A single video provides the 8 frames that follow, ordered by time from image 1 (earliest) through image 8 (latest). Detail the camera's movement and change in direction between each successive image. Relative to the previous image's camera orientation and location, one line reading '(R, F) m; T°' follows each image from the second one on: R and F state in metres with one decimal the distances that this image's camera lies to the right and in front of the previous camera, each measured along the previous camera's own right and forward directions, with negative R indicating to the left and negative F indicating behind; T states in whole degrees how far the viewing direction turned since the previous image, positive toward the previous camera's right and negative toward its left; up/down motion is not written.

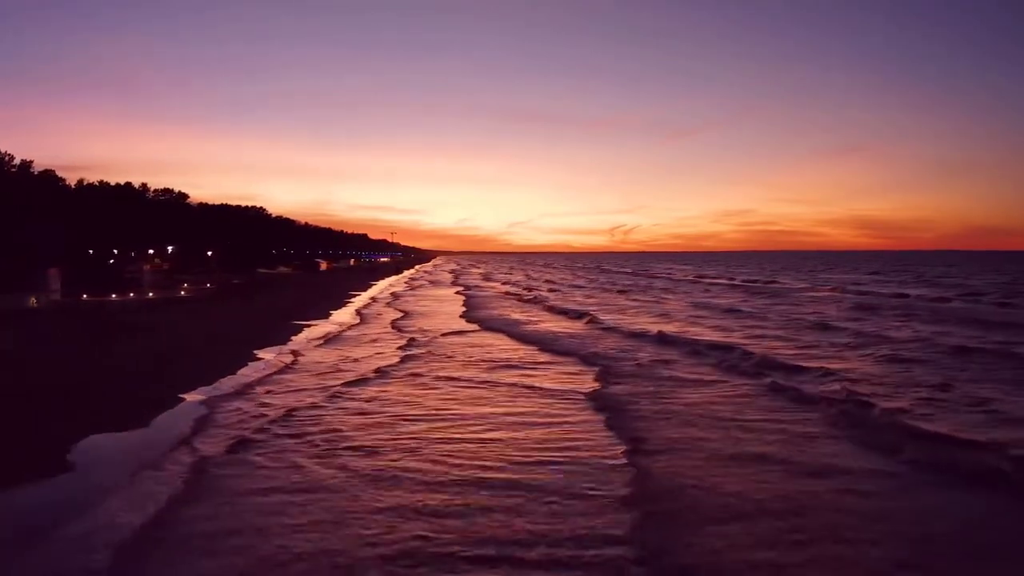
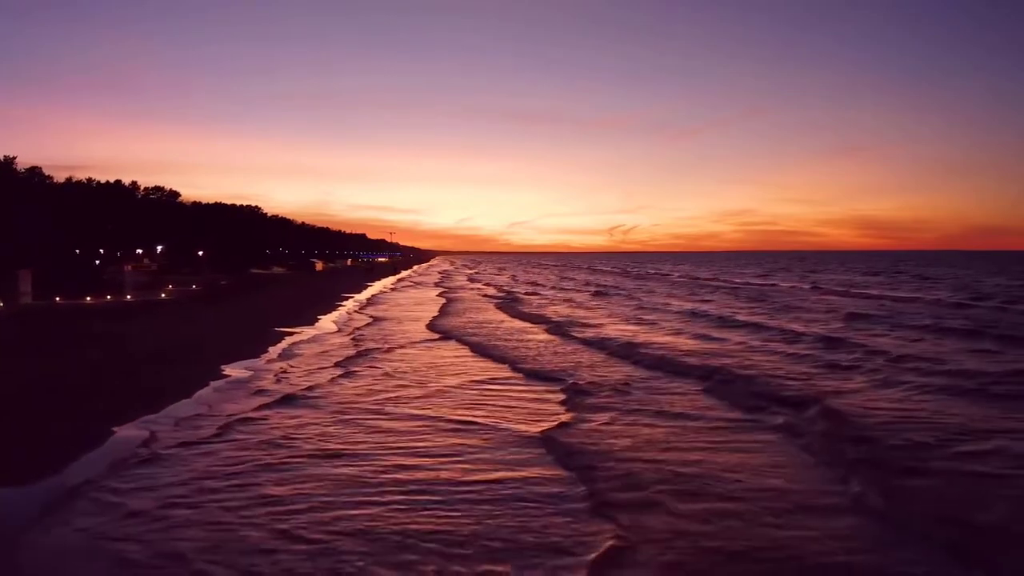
(+0.6, +1.8) m; 0°
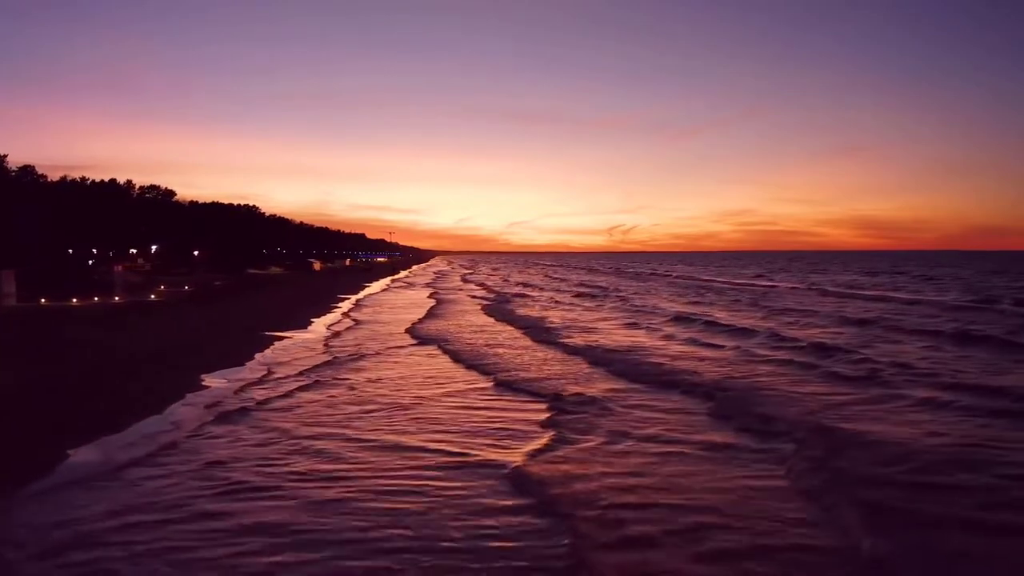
(+0.2, +1.1) m; 0°
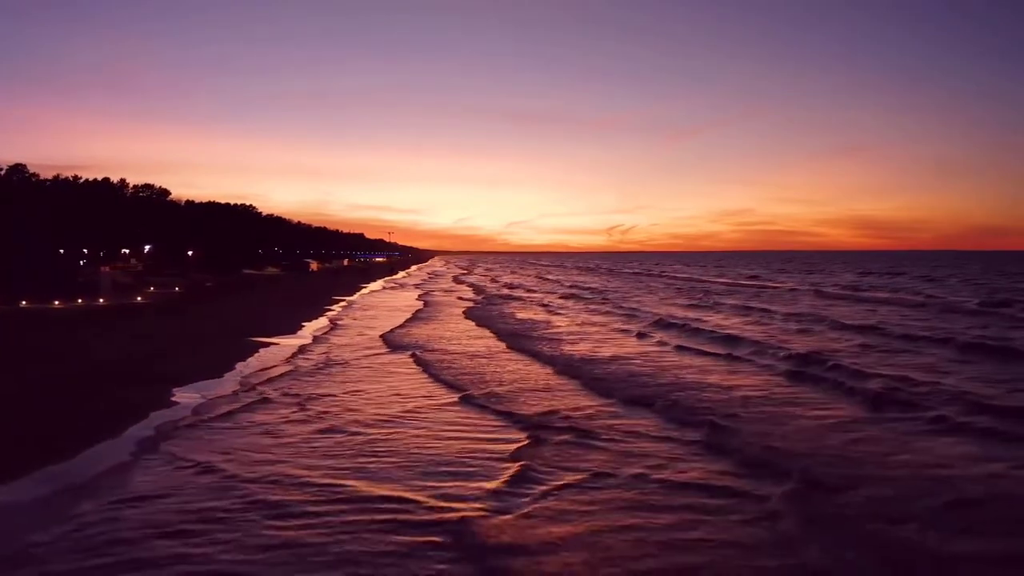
(+0.2, +1.3) m; 0°
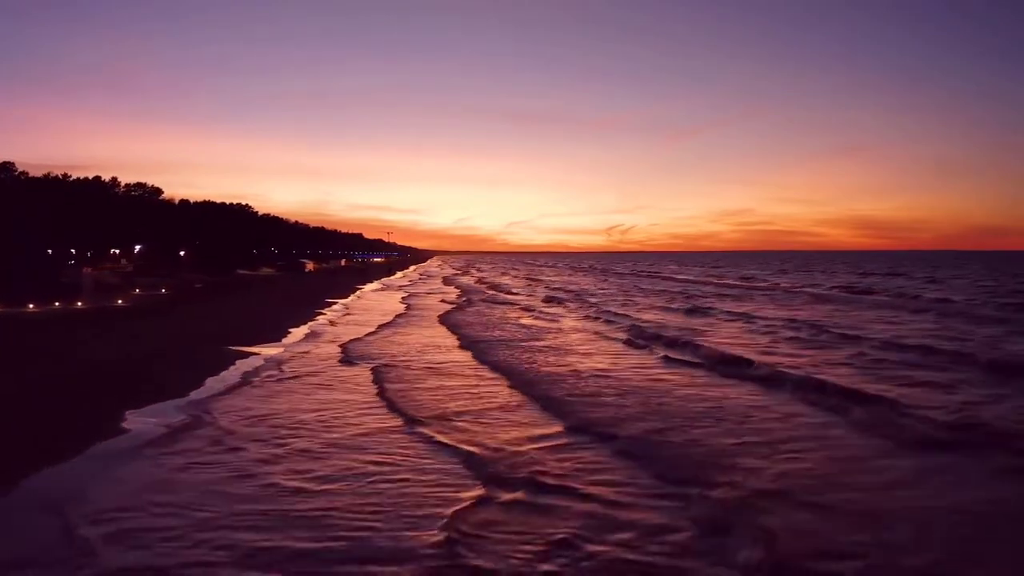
(+0.3, +1.9) m; 0°
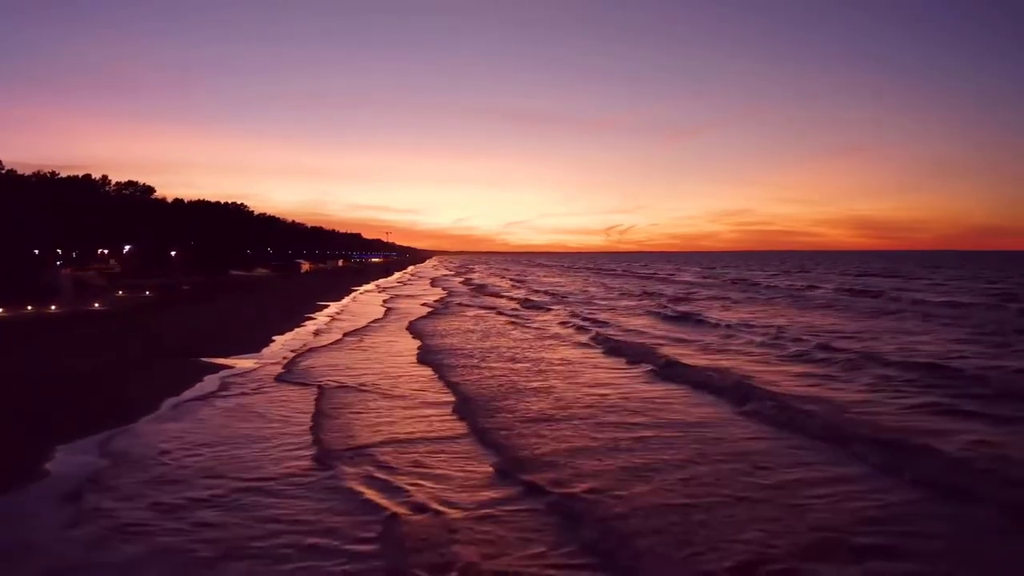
(+0.2, +2.4) m; 0°
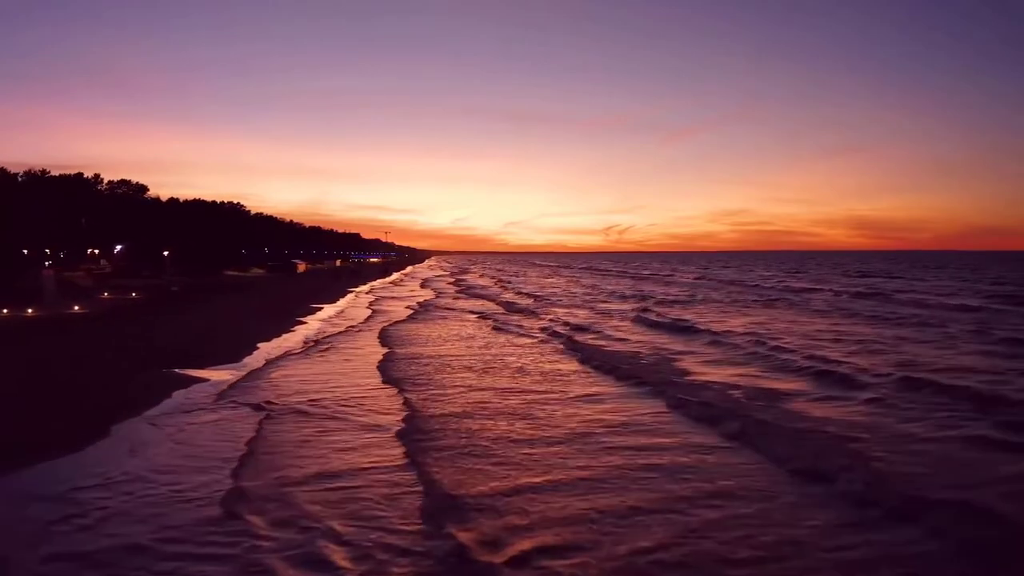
(0.0, +2.2) m; 0°
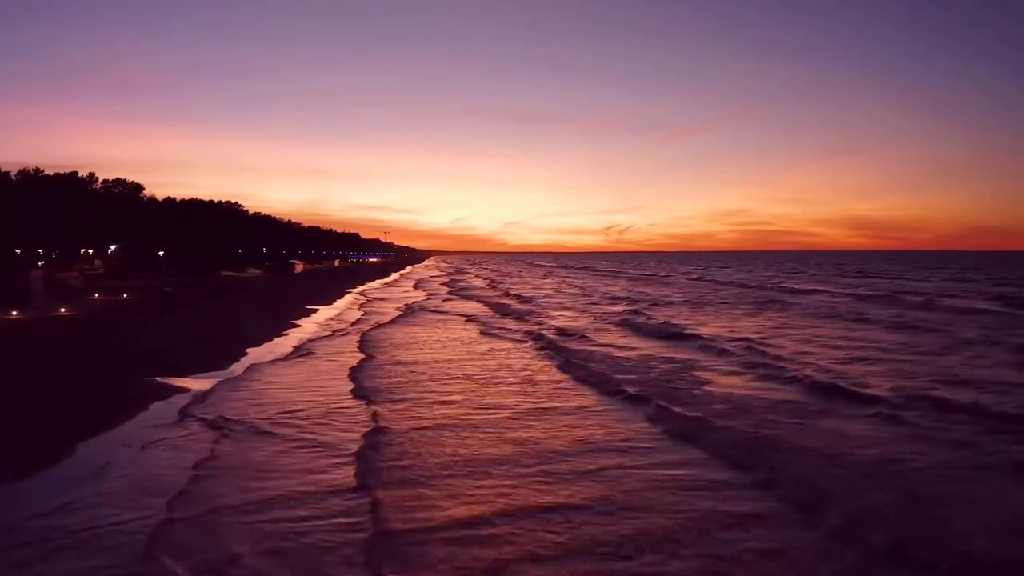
(0.0, +1.4) m; 0°
